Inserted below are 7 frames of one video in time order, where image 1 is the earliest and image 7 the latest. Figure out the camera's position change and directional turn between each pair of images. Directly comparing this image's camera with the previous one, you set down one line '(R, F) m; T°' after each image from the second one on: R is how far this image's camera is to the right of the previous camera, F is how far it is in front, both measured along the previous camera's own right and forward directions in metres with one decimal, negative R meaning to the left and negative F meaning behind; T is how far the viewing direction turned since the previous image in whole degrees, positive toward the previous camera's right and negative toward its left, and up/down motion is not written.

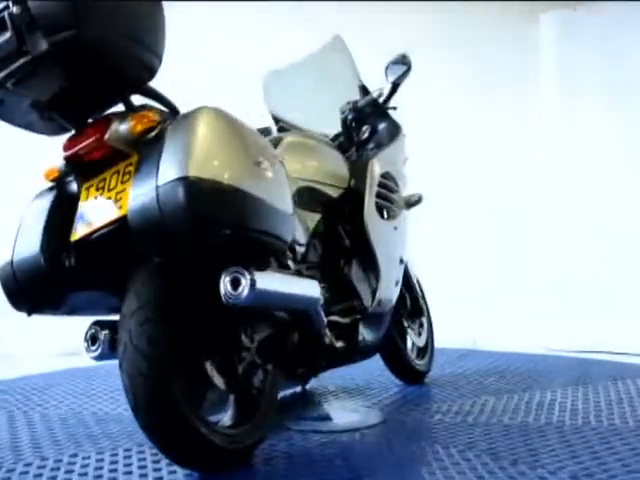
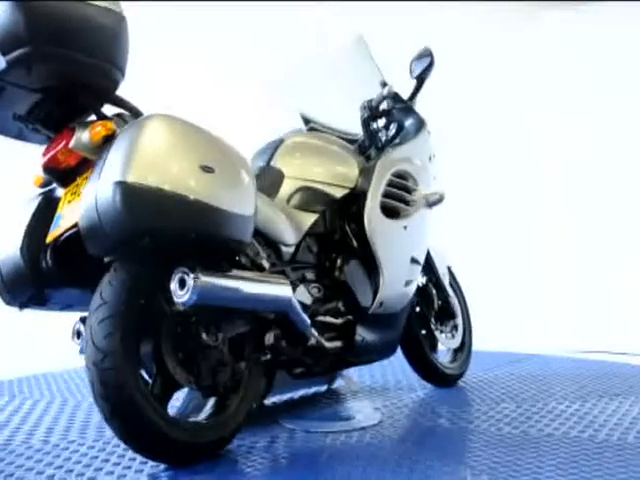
(+0.5, 0.0) m; -12°
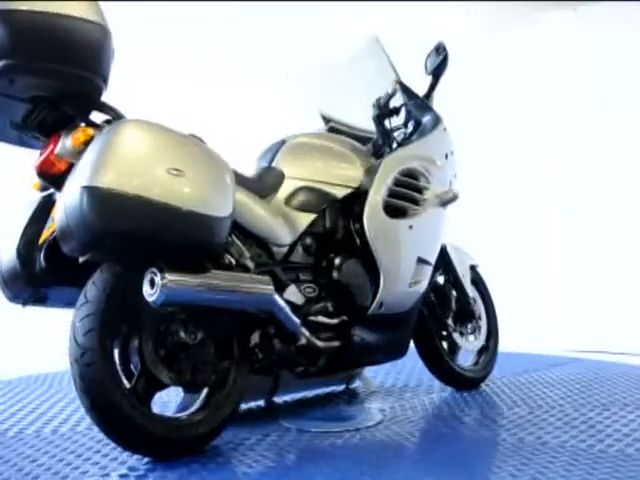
(+0.3, 0.0) m; -8°
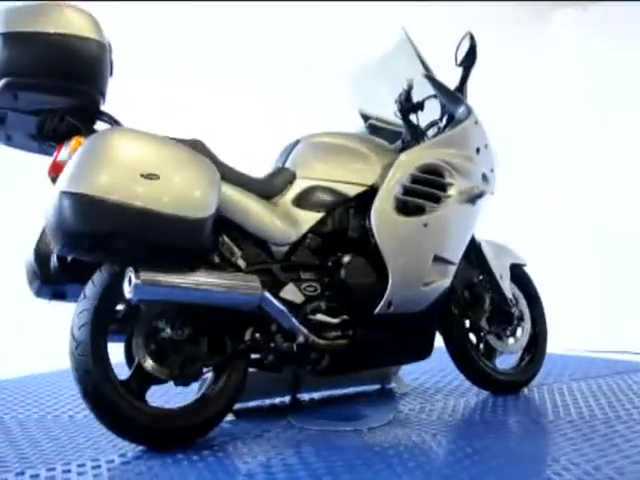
(+0.5, 0.0) m; -13°
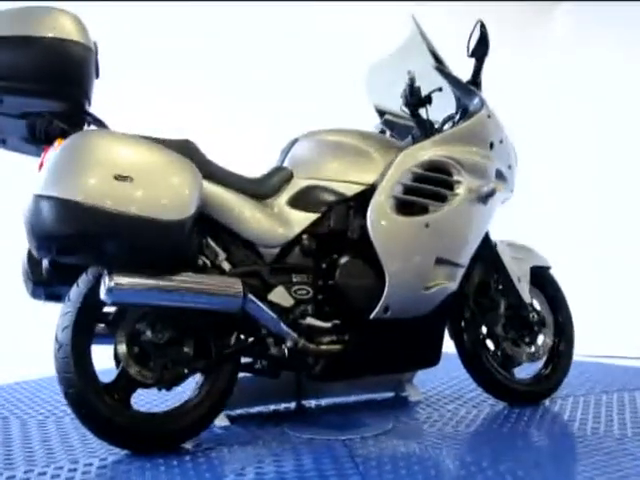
(+0.3, +0.1) m; -7°
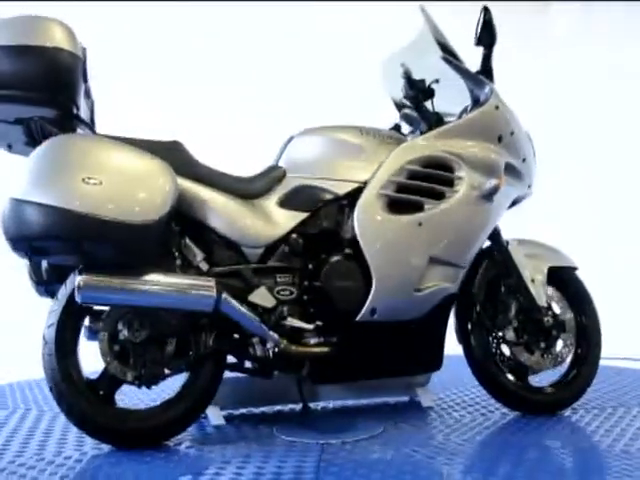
(+0.4, +0.1) m; -10°
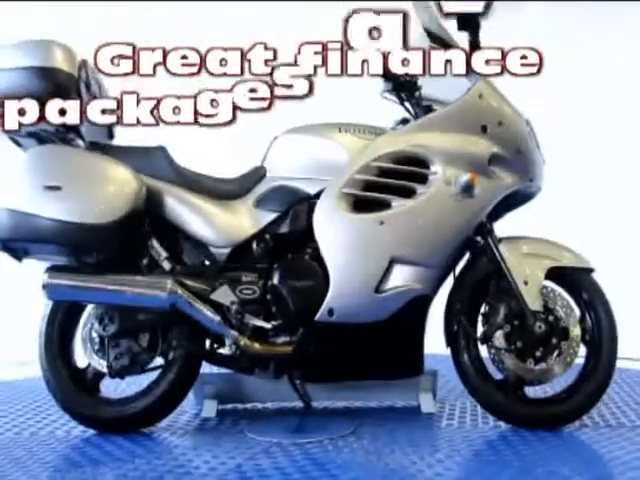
(+0.8, +0.1) m; -18°
